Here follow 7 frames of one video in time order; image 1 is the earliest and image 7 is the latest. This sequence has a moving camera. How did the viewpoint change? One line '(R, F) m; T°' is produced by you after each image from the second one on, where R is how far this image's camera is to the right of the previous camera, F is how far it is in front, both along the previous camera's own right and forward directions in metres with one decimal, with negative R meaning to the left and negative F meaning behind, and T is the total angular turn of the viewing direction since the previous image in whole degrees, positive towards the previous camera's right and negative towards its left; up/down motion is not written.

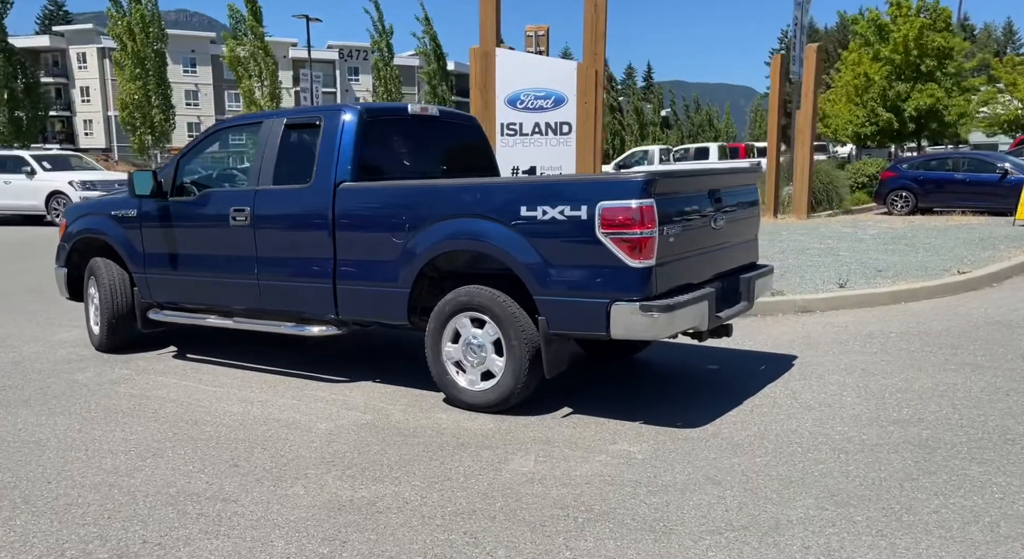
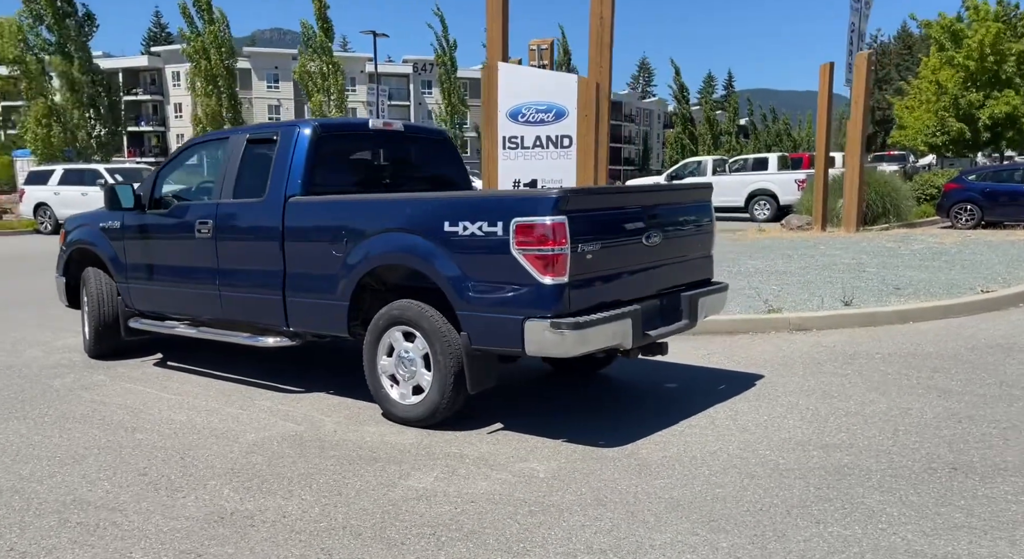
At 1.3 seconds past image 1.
(+0.9, 0.0) m; -5°
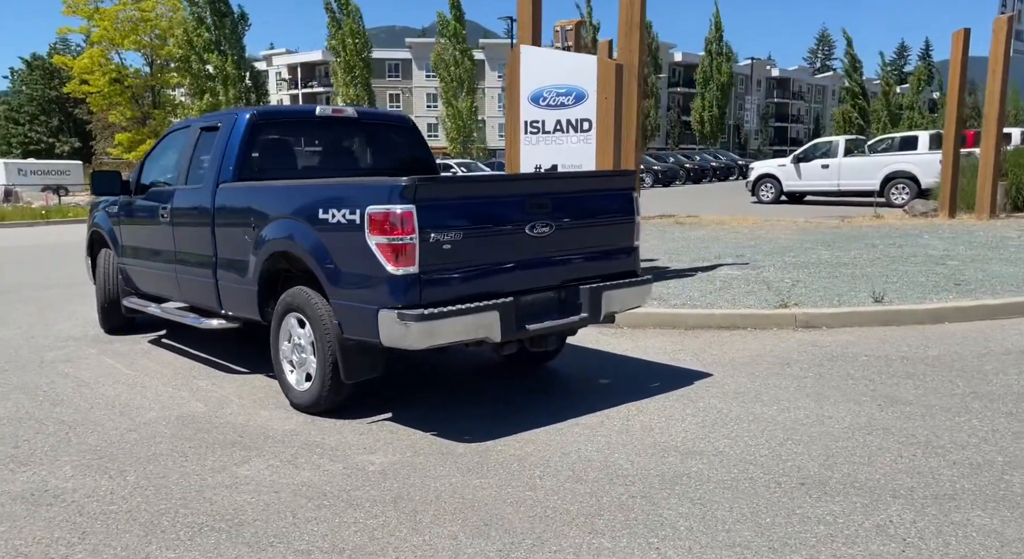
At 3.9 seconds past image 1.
(+1.7, +0.3) m; -10°
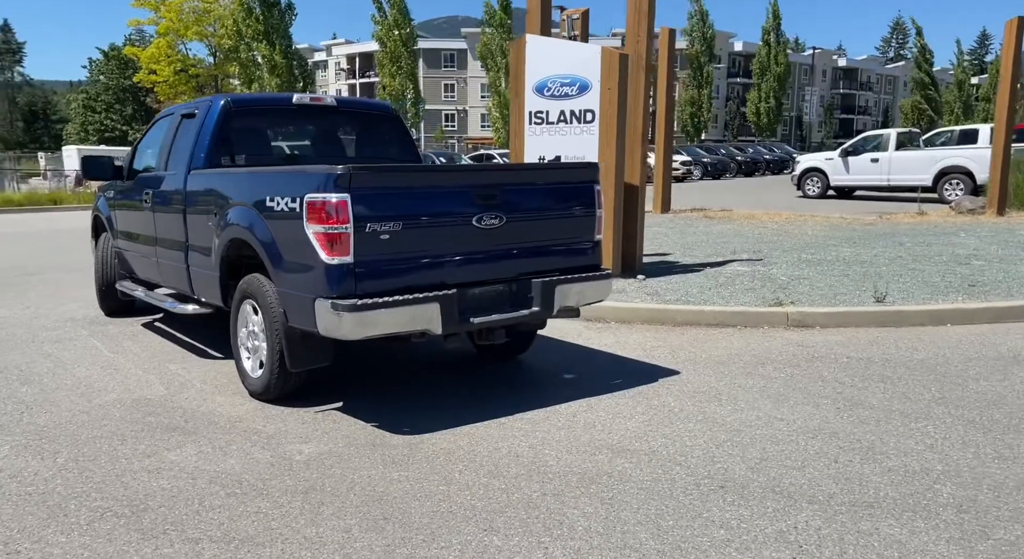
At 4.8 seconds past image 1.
(+0.6, +0.1) m; -3°
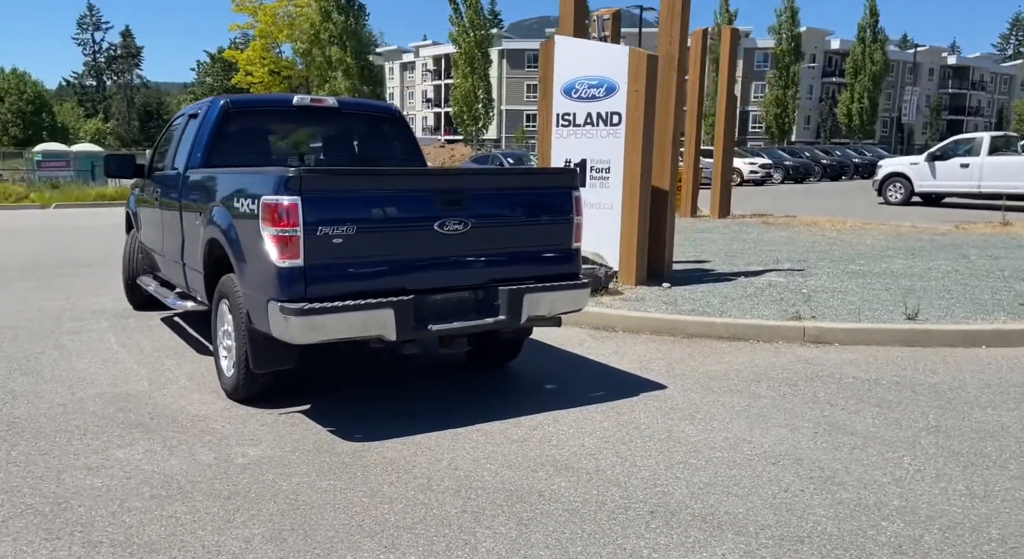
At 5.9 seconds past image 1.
(+0.7, +0.2) m; -5°
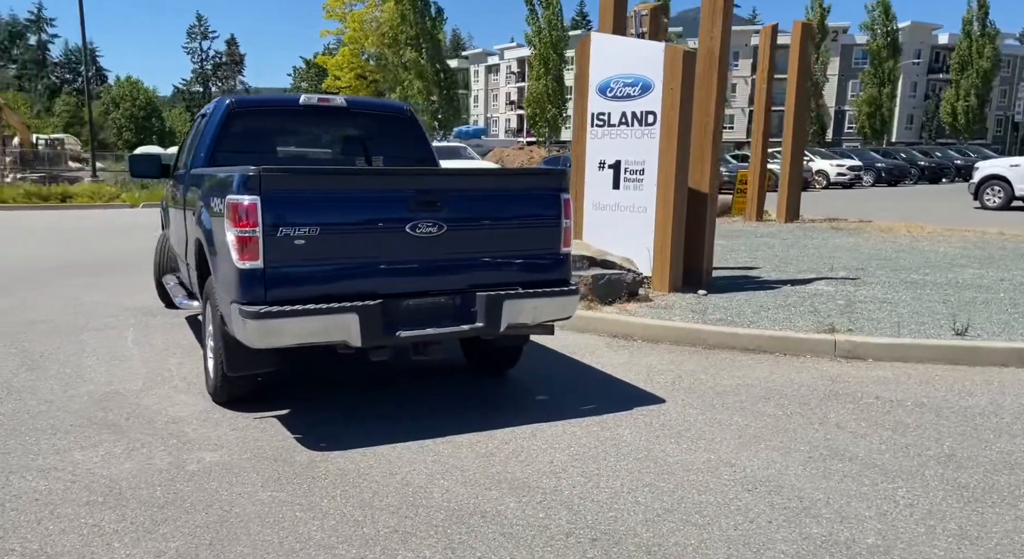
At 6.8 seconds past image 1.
(+0.6, +0.3) m; -6°
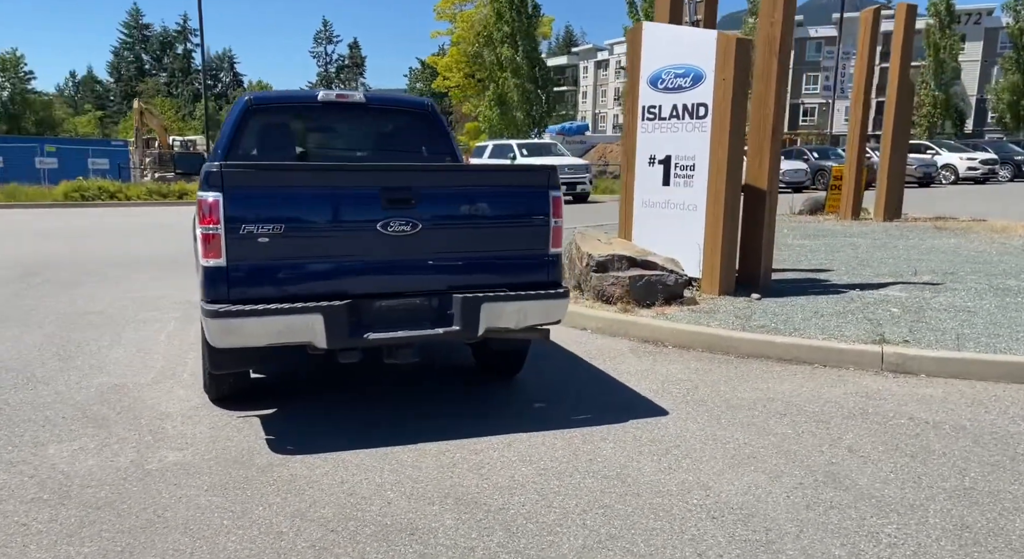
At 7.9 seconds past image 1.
(+0.7, +0.3) m; -7°
